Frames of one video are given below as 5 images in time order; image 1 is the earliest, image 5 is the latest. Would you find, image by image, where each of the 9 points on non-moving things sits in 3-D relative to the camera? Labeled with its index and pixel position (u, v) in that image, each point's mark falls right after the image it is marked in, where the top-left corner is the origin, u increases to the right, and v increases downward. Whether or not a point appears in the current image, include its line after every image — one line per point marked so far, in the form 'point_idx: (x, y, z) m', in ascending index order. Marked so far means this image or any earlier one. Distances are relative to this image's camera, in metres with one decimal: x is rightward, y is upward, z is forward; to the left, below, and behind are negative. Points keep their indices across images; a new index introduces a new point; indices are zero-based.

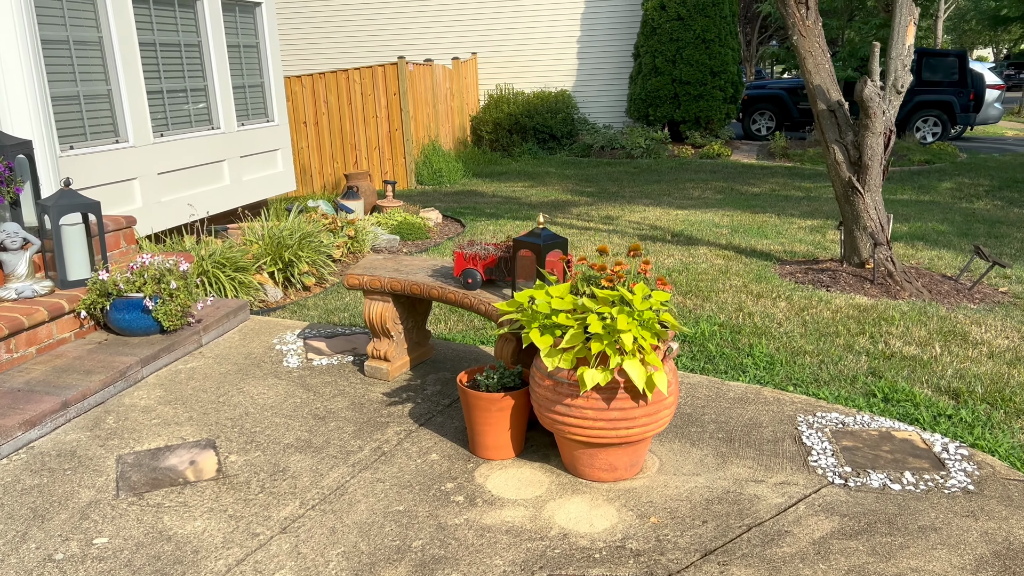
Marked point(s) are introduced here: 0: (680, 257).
0: (+1.4, +0.3, +6.9) m
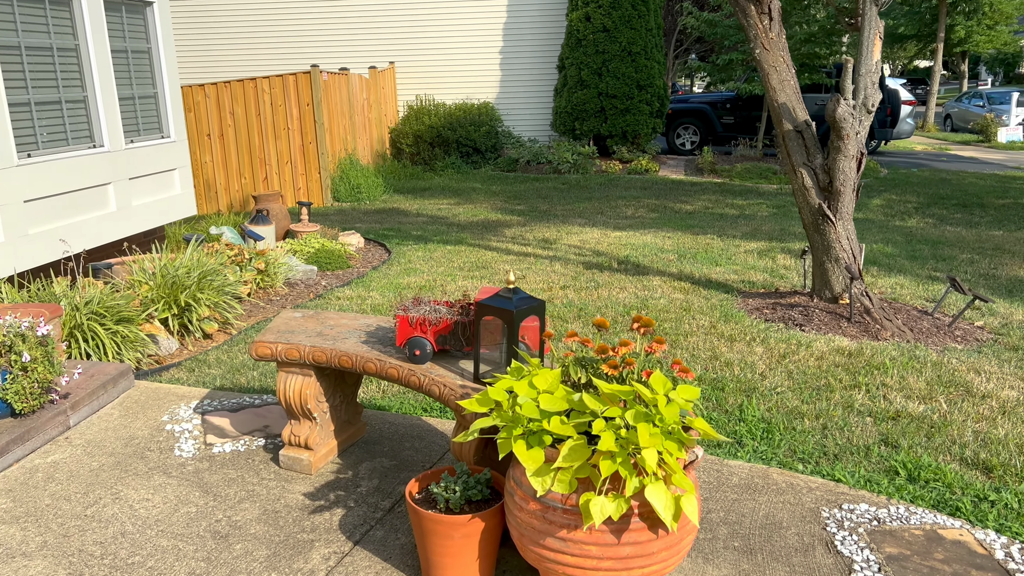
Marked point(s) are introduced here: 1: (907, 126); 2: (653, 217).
0: (+0.9, 0.0, +6.3) m
1: (+9.3, +3.8, +19.7) m
2: (+1.9, +1.0, +11.5) m
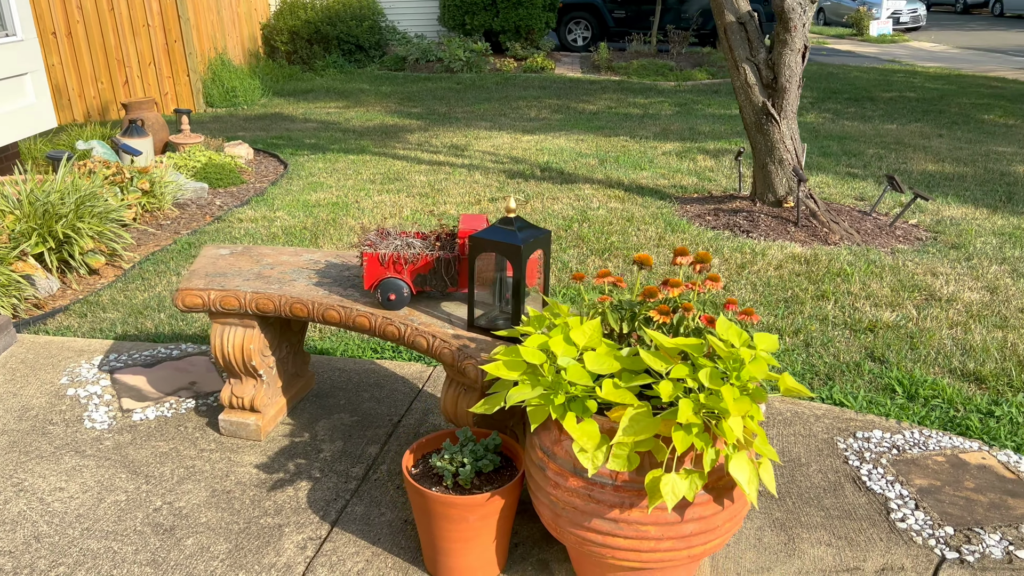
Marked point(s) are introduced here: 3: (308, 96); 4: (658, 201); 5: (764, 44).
0: (+0.4, +0.6, +5.9) m
1: (+6.6, +6.3, +19.8) m
2: (+0.6, +2.2, +11.0) m
3: (-3.0, +2.8, +12.5) m
4: (+1.0, +0.6, +5.9) m
5: (+1.6, +1.6, +5.4) m
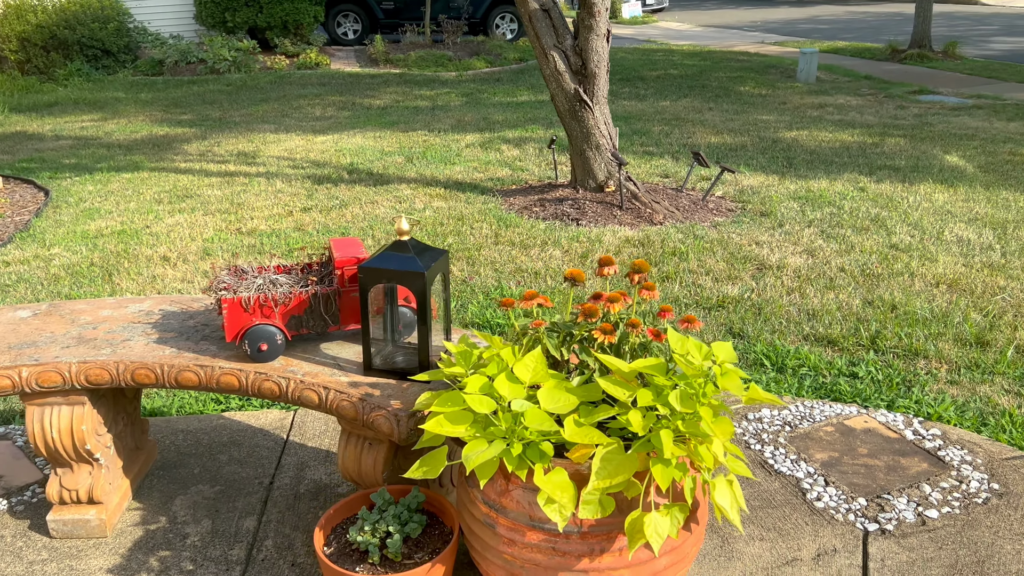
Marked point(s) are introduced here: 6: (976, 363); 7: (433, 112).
0: (-0.8, +0.6, +5.6) m
1: (+1.0, +6.9, +20.4) m
2: (-2.1, +2.2, +10.6) m
3: (-6.0, +2.3, +11.1) m
4: (-0.2, +0.6, +5.8) m
5: (+0.4, +1.7, +5.4) m
6: (+1.8, -0.3, +3.3) m
7: (-1.0, +2.3, +10.8) m
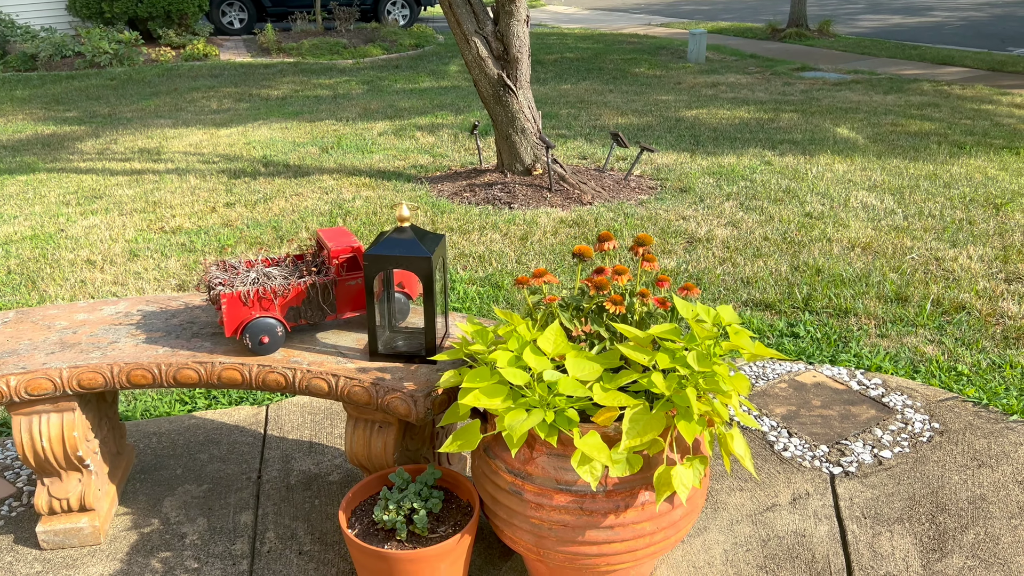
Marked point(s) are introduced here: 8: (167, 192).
0: (-1.3, +0.6, +5.5) m
1: (-1.6, +7.2, +20.4) m
2: (-3.3, +2.2, +10.3) m
3: (-7.2, +2.2, +10.3) m
4: (-0.7, +0.7, +5.8) m
5: (-0.1, +1.8, +5.5) m
6: (+1.7, -0.1, +3.6) m
7: (-2.2, +2.4, +10.6) m
8: (-2.4, +0.7, +6.0) m
